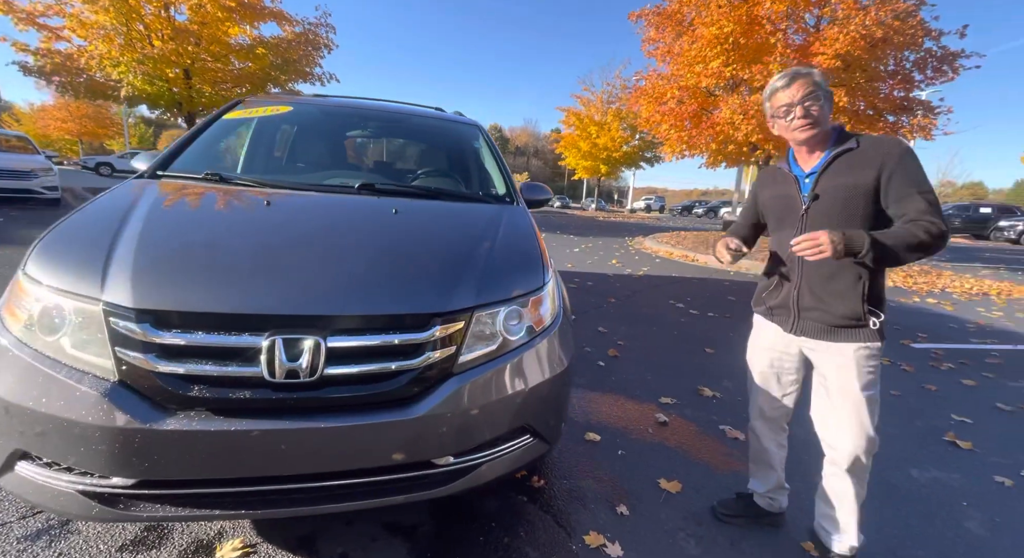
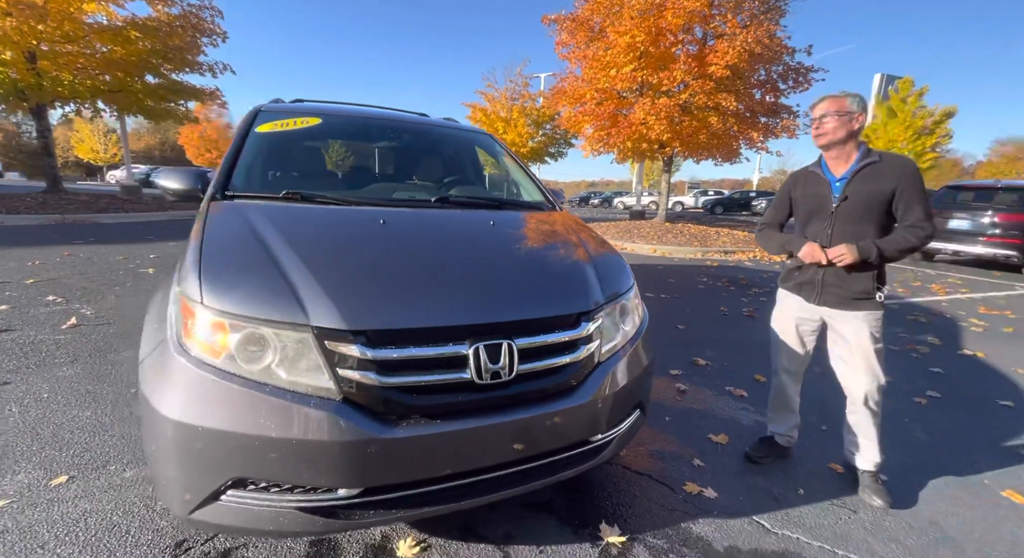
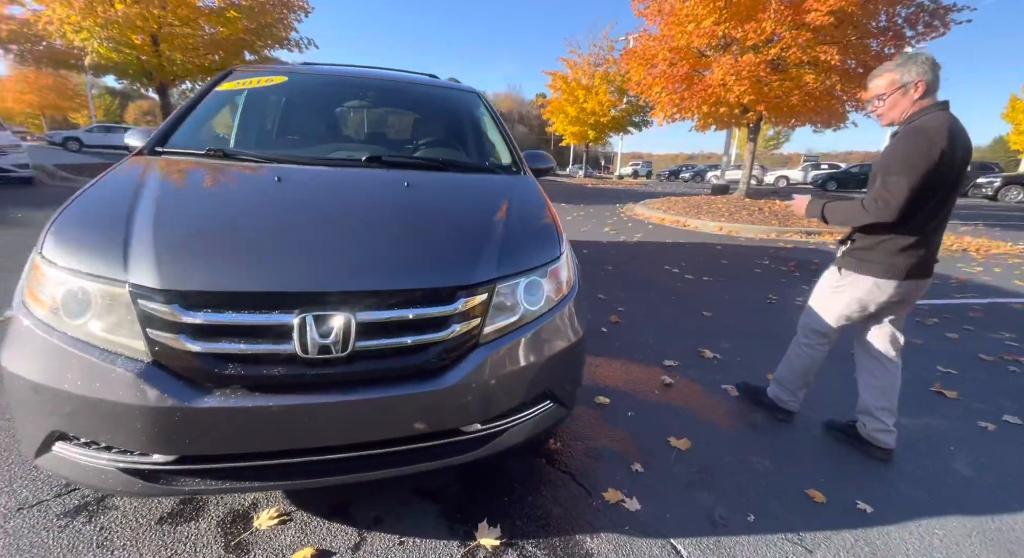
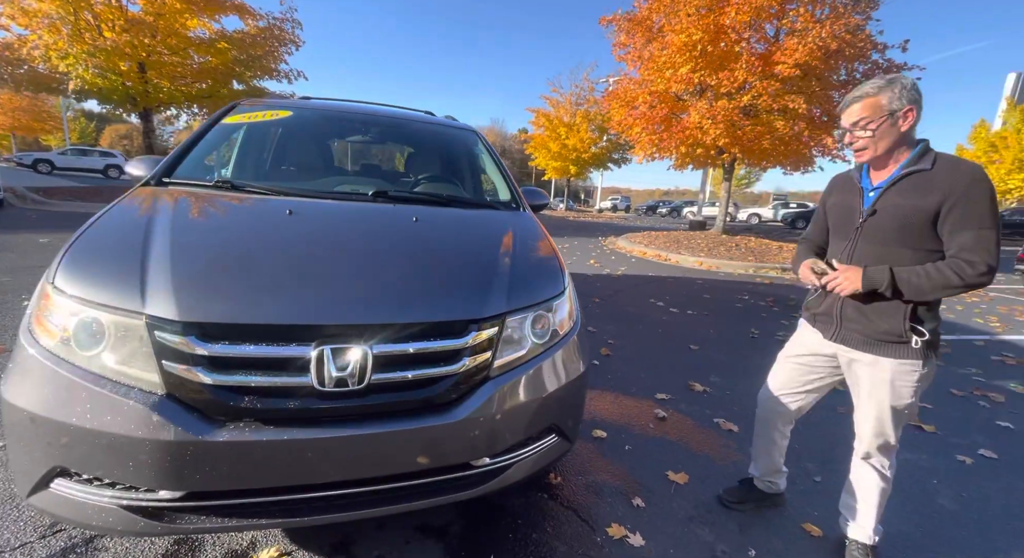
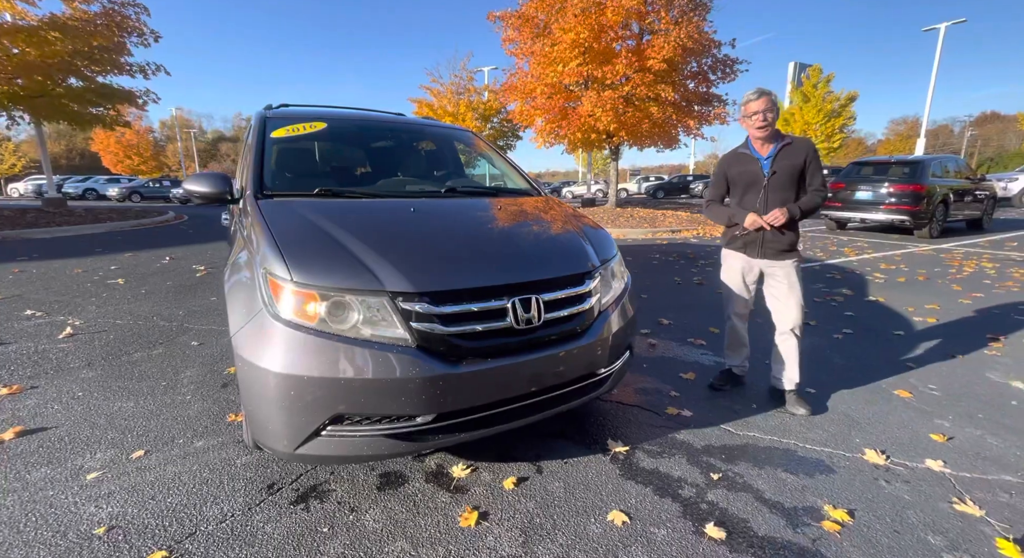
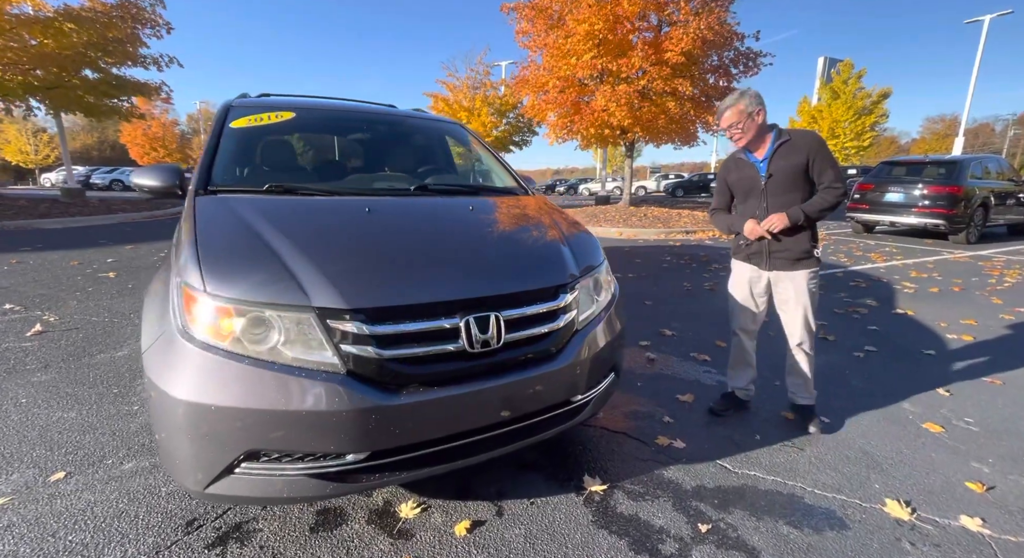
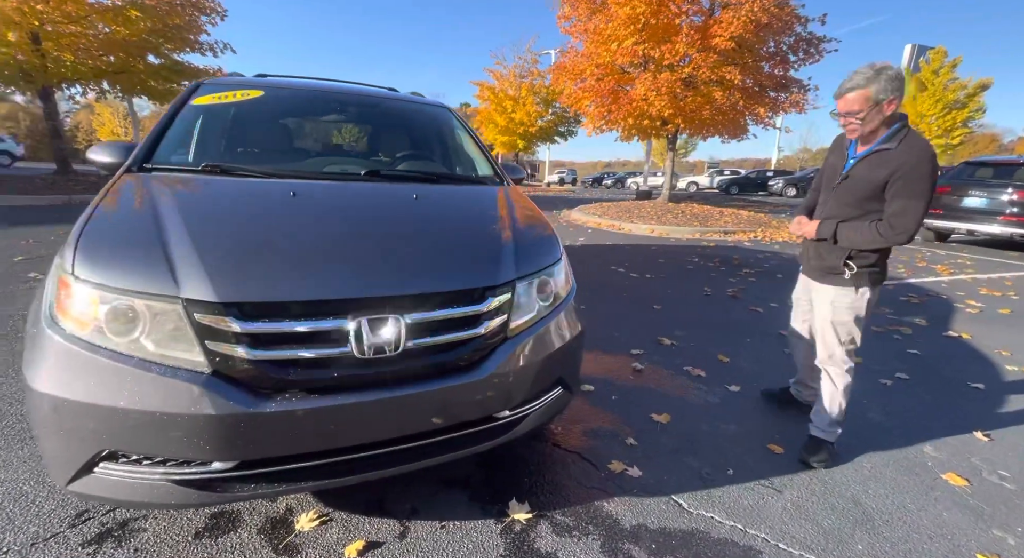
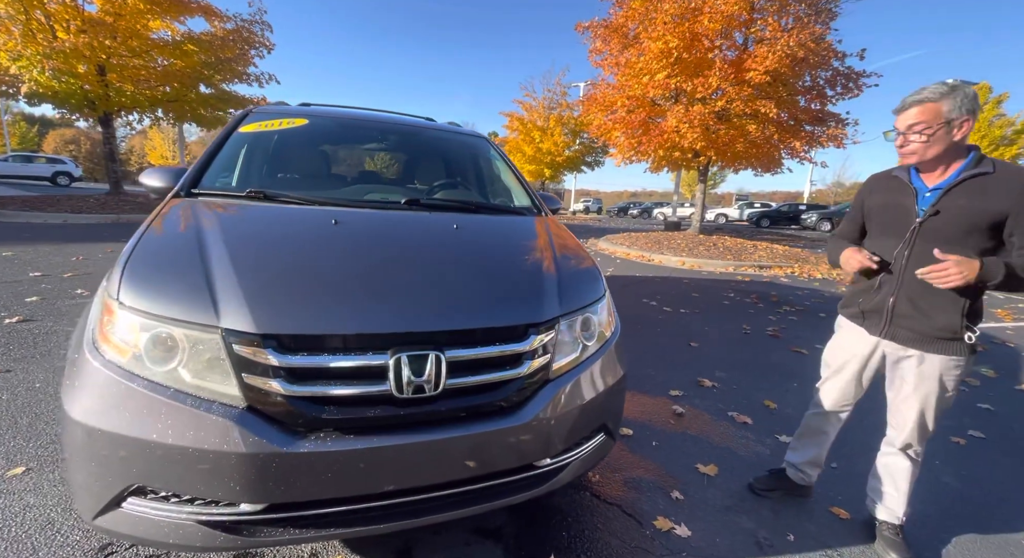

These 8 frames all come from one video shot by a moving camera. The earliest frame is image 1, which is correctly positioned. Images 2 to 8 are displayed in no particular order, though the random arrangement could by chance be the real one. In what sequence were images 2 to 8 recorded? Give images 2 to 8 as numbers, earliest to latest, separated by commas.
4, 8, 2, 5, 6, 7, 3
